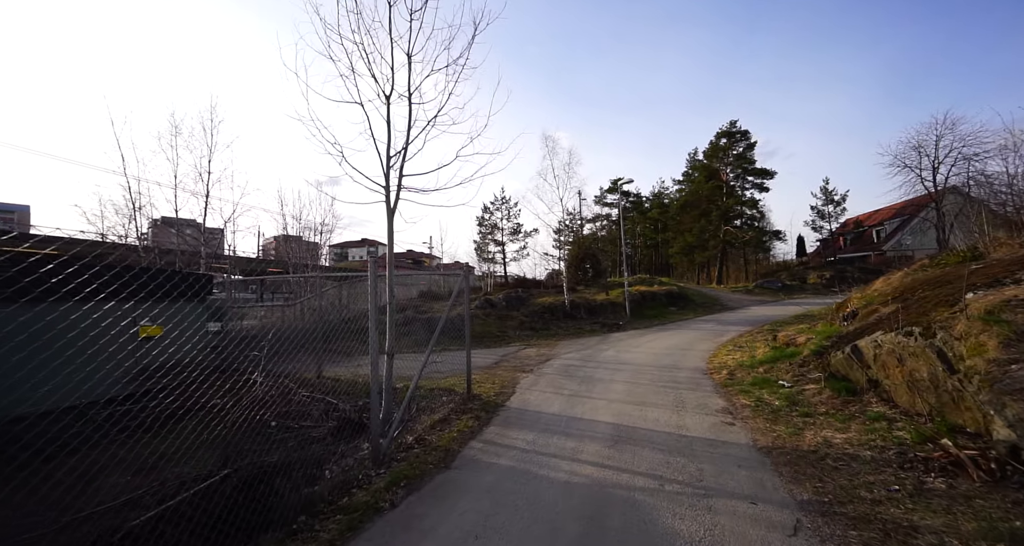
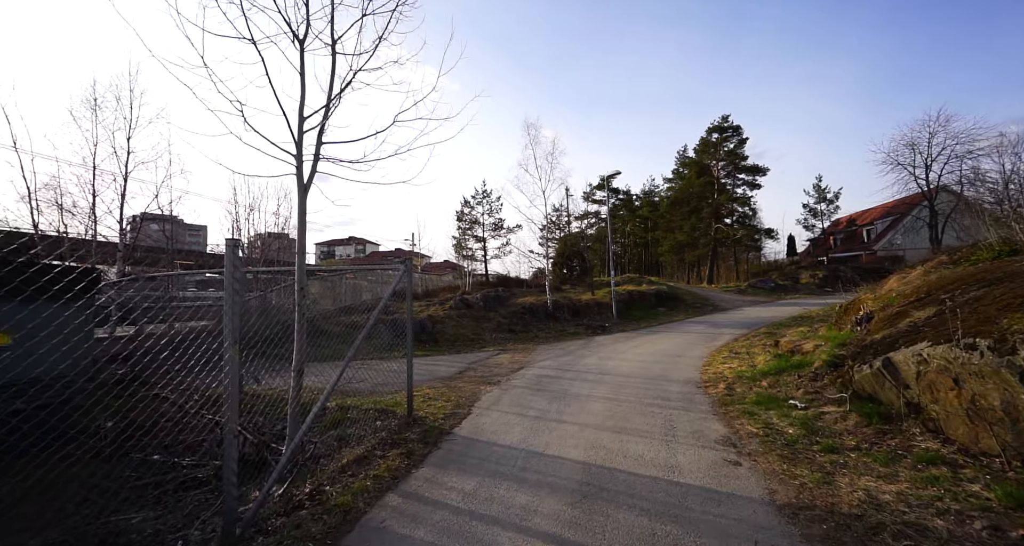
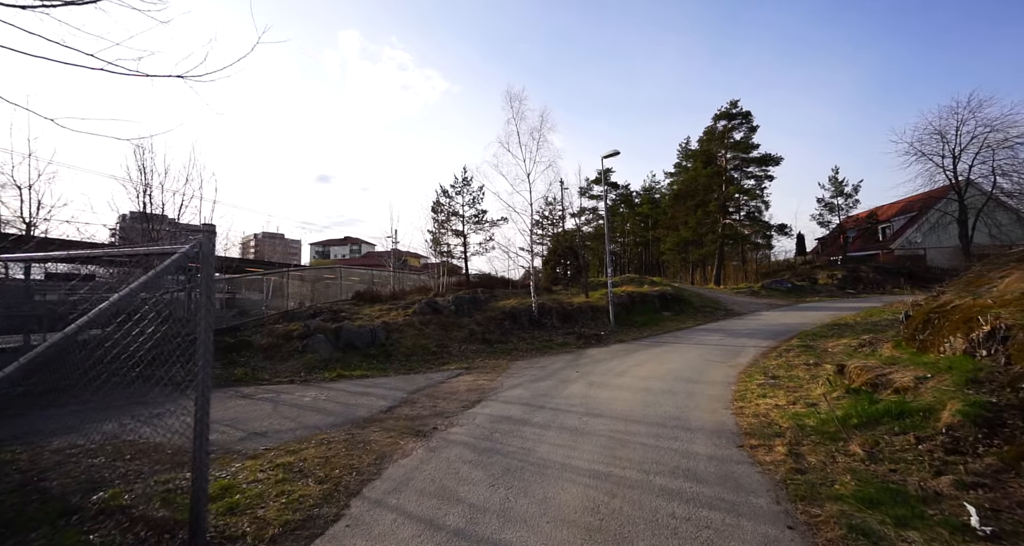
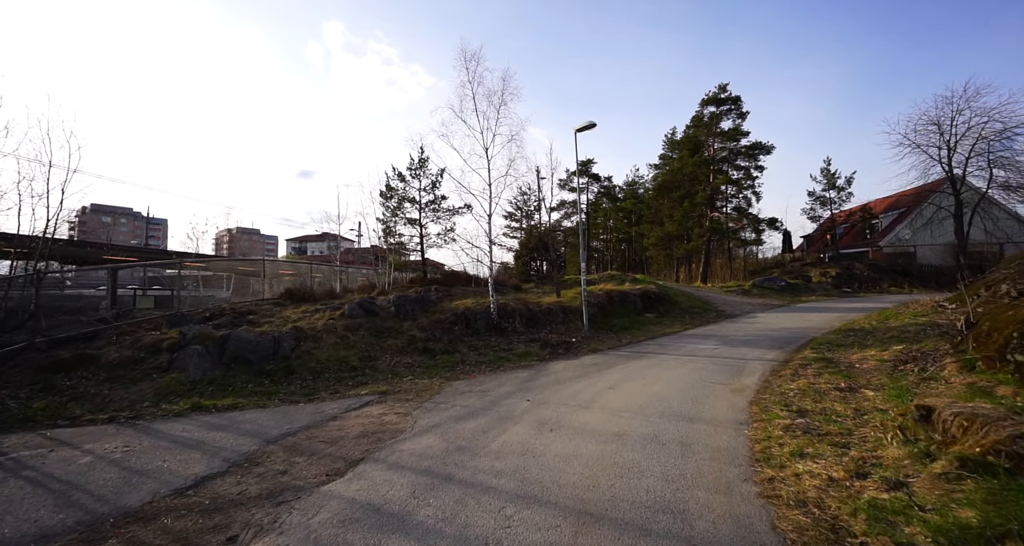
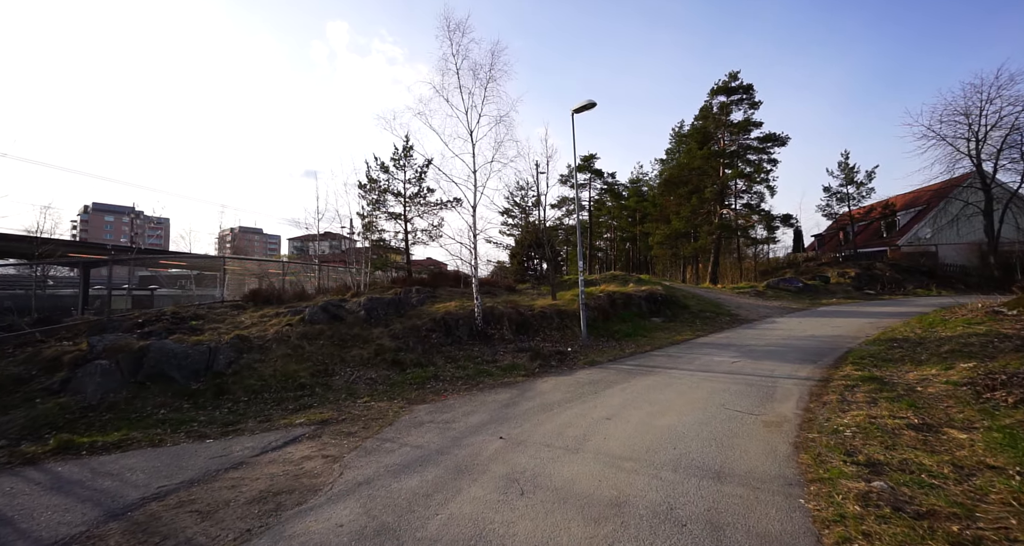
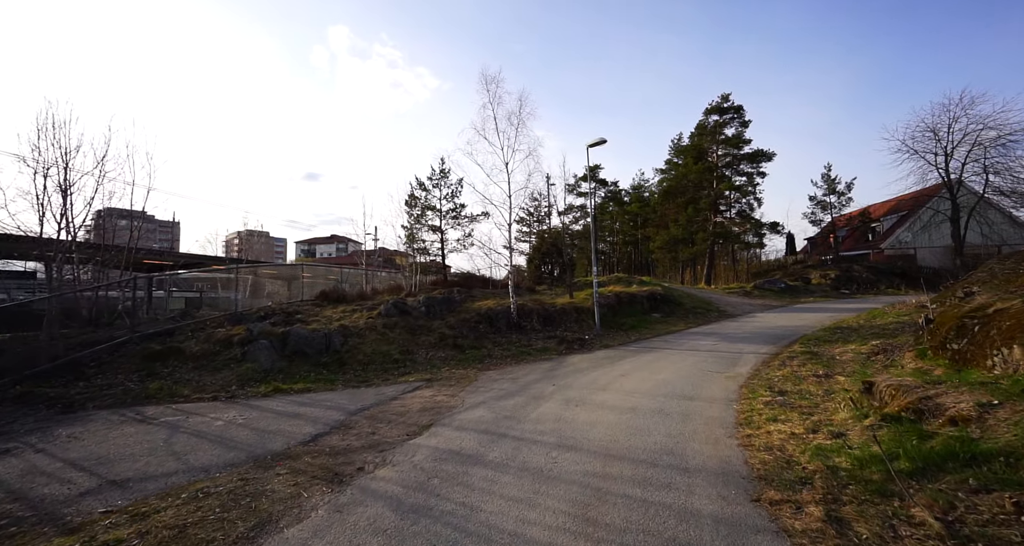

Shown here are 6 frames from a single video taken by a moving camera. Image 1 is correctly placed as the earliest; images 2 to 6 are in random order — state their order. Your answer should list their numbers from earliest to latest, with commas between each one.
2, 3, 6, 4, 5
